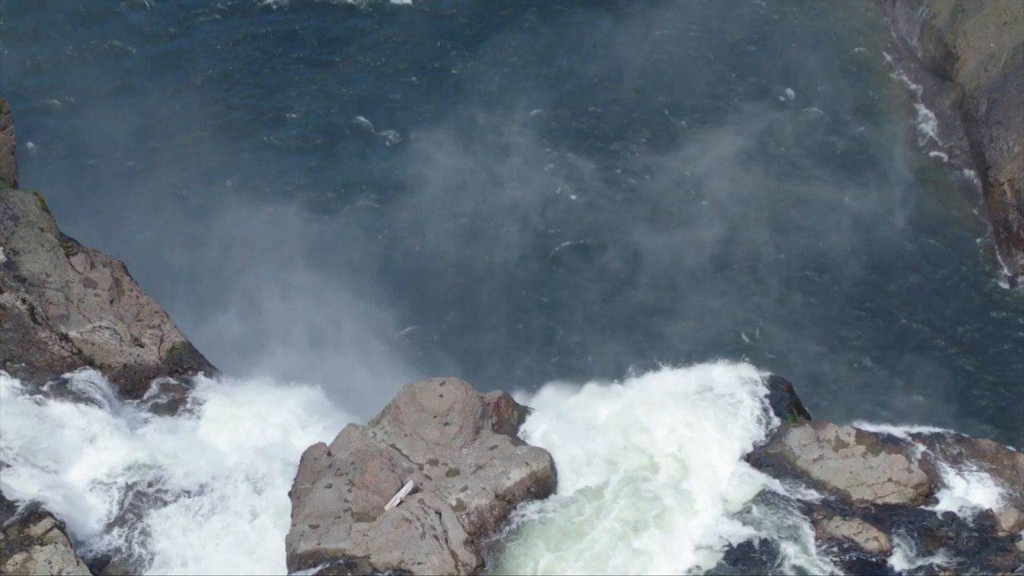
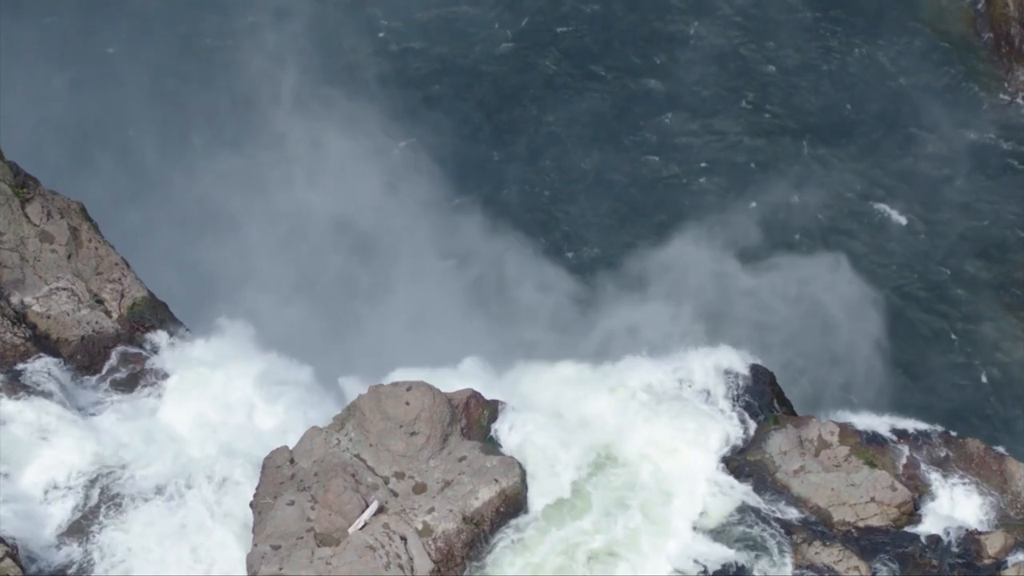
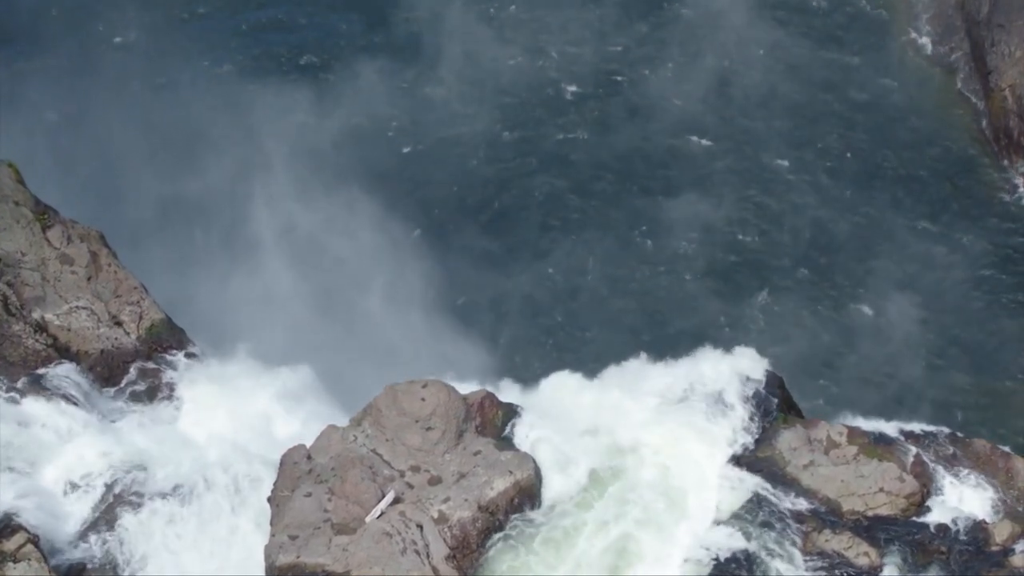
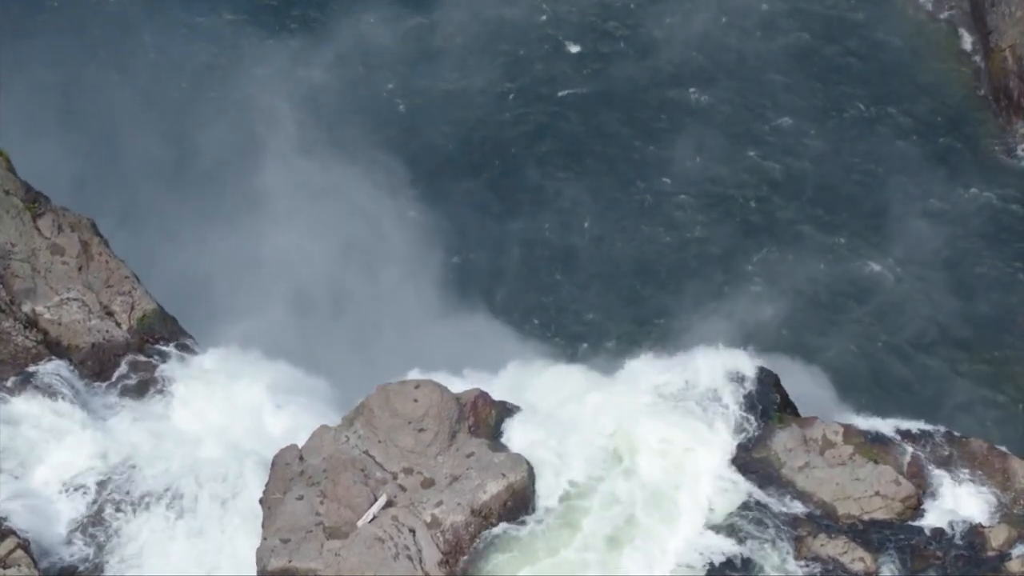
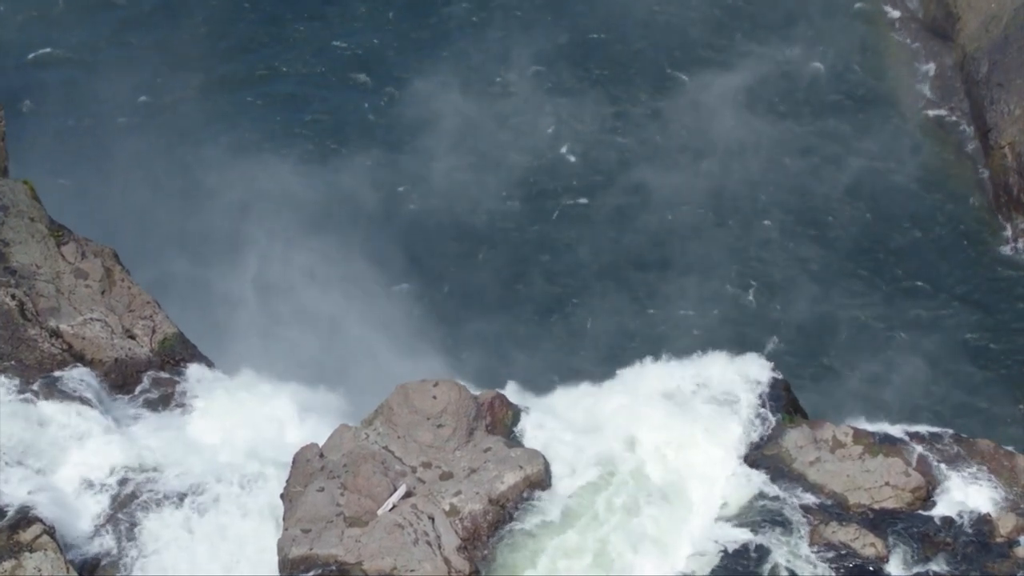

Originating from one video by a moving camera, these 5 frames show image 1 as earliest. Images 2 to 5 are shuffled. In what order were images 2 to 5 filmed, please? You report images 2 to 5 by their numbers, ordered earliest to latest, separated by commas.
5, 3, 4, 2
